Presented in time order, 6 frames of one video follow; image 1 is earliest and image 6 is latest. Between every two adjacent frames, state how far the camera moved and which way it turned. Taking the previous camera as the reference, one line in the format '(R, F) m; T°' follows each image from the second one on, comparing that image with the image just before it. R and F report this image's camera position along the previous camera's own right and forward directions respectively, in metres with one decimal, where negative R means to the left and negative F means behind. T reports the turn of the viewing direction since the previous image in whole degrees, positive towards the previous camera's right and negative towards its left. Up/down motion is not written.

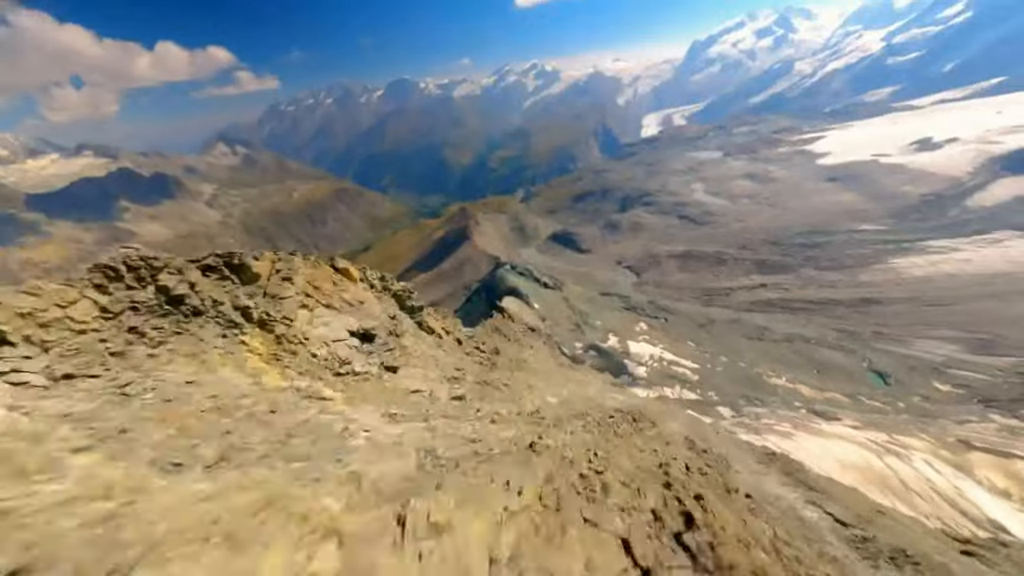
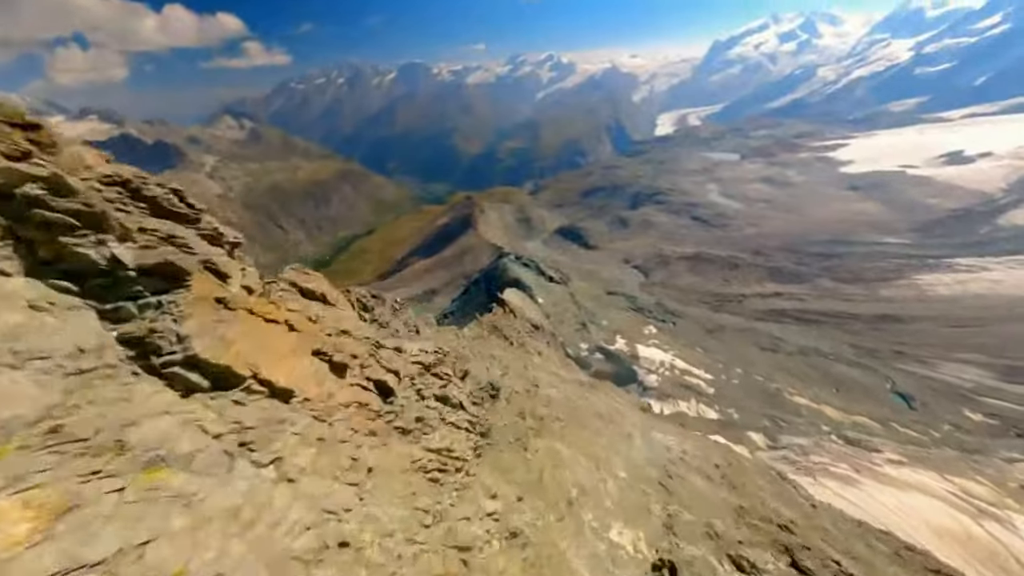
(-0.4, +6.6) m; 0°
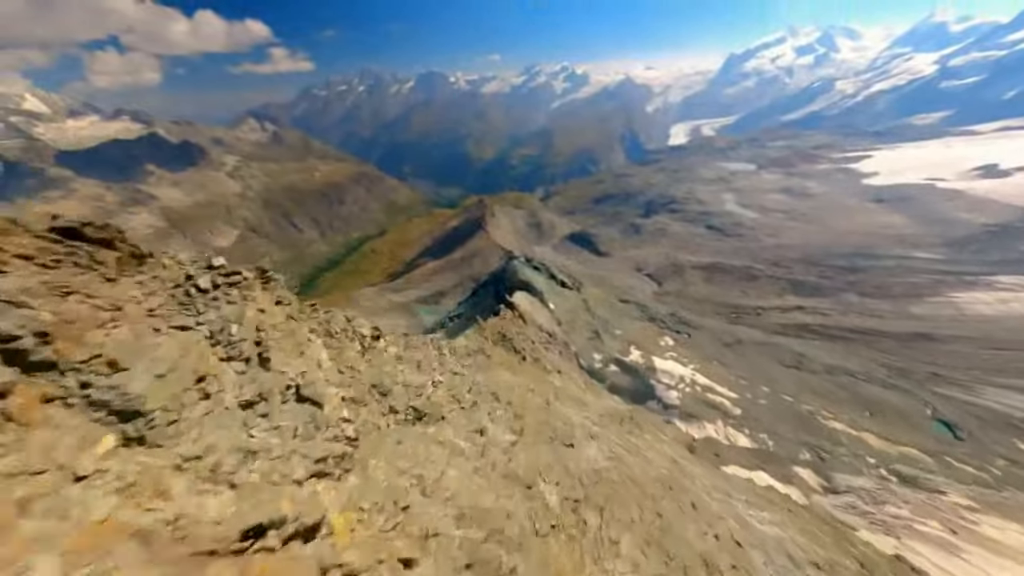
(-0.2, +5.9) m; -1°
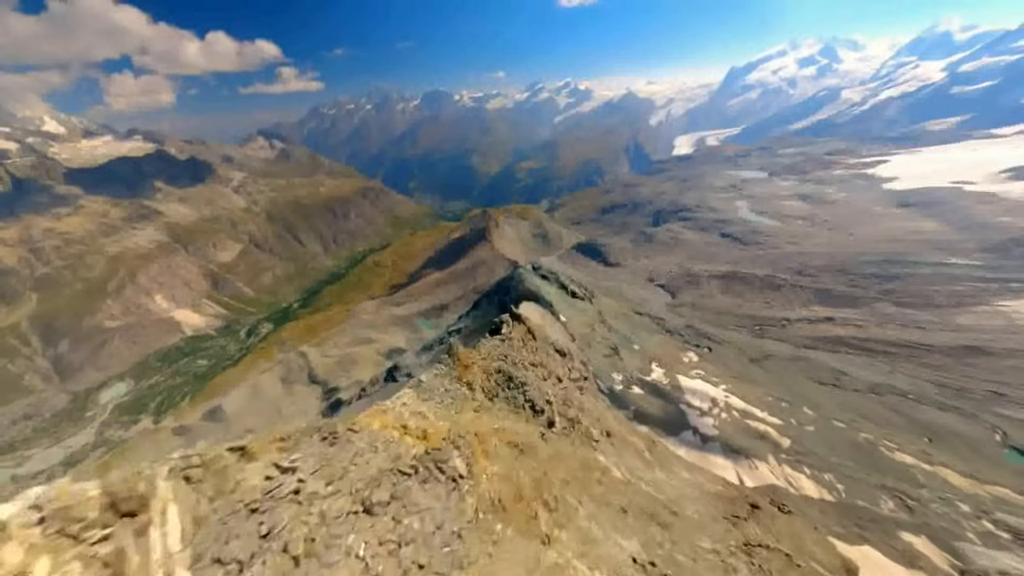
(0.0, +9.0) m; -1°
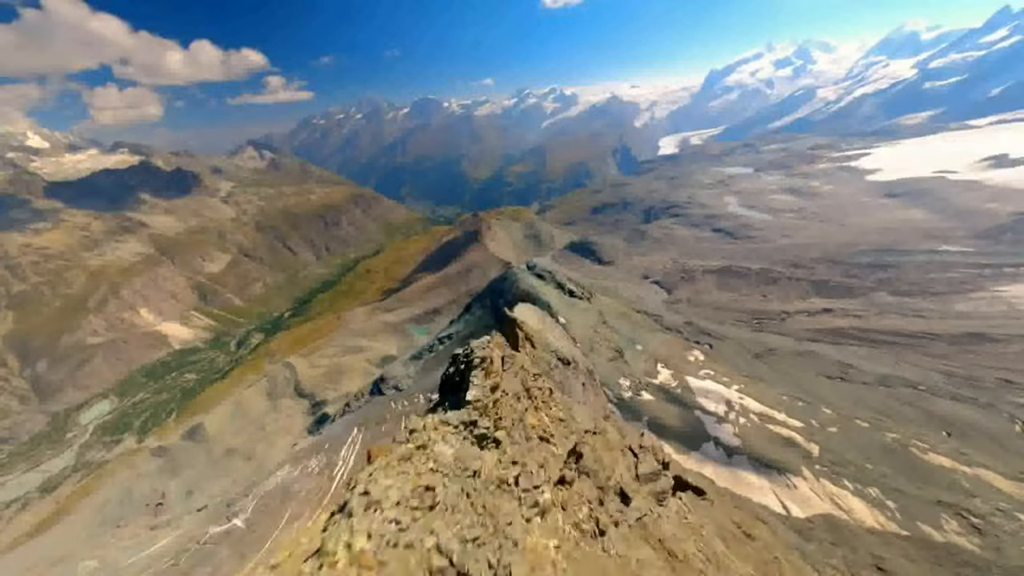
(0.0, +5.5) m; +1°
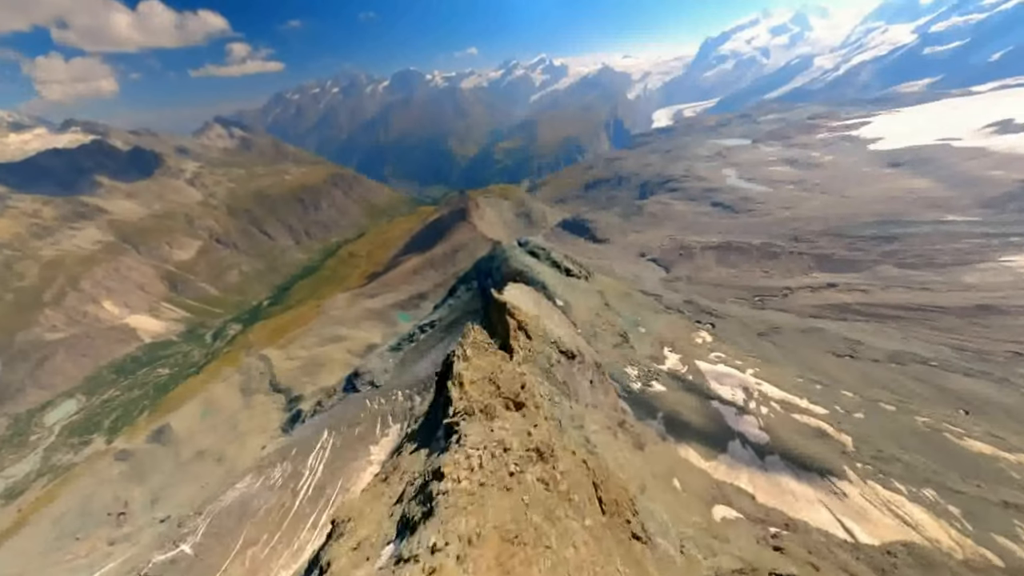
(+0.1, +5.8) m; +1°
